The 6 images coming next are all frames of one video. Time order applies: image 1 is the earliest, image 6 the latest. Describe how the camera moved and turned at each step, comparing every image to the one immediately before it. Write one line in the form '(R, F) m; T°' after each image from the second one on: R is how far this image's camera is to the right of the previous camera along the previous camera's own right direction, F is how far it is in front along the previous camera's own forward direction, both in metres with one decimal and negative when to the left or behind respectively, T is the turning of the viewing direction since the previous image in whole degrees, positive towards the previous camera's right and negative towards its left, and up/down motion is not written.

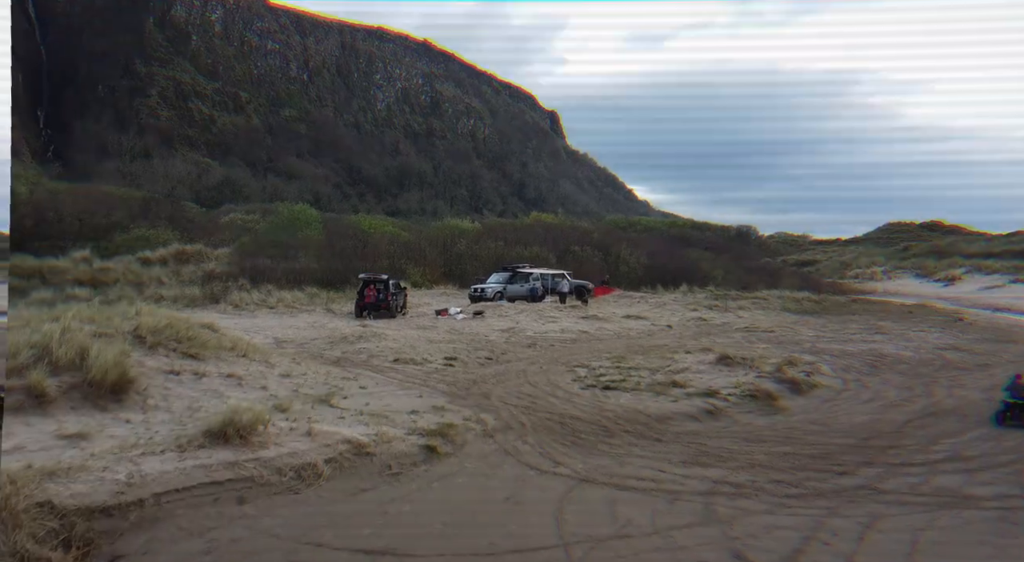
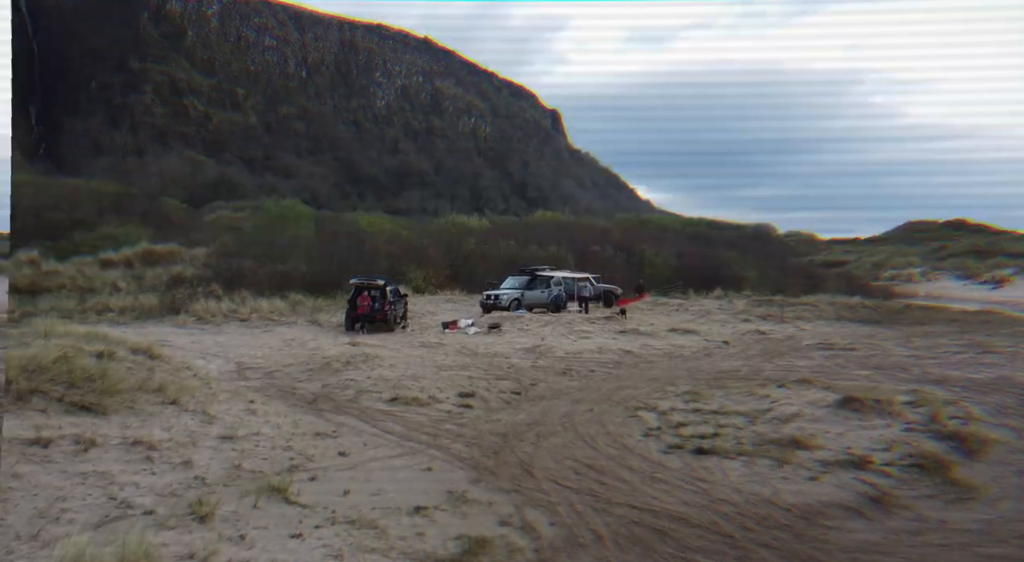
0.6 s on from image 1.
(-0.7, +4.2) m; 0°
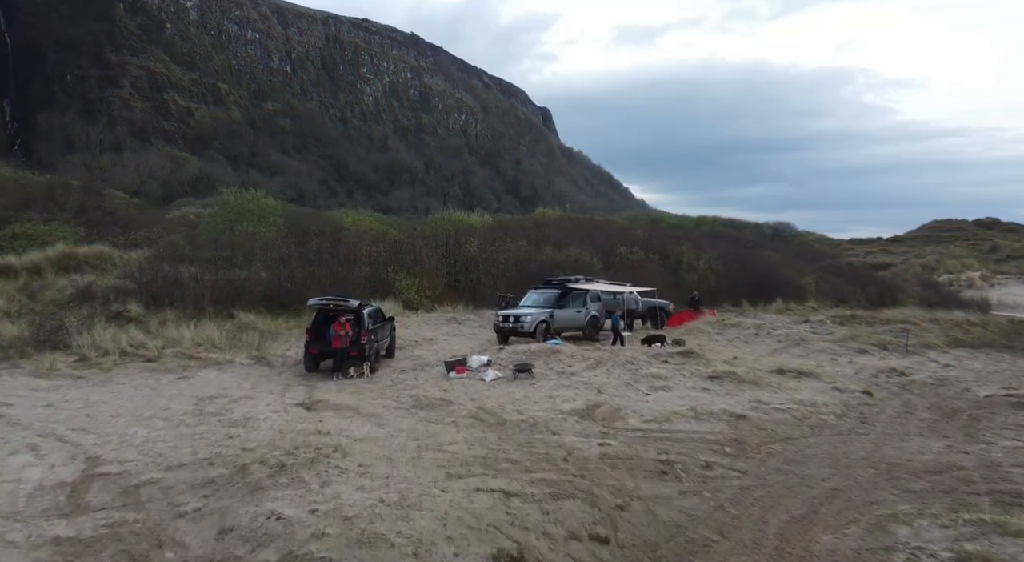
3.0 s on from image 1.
(-0.9, +6.5) m; +1°
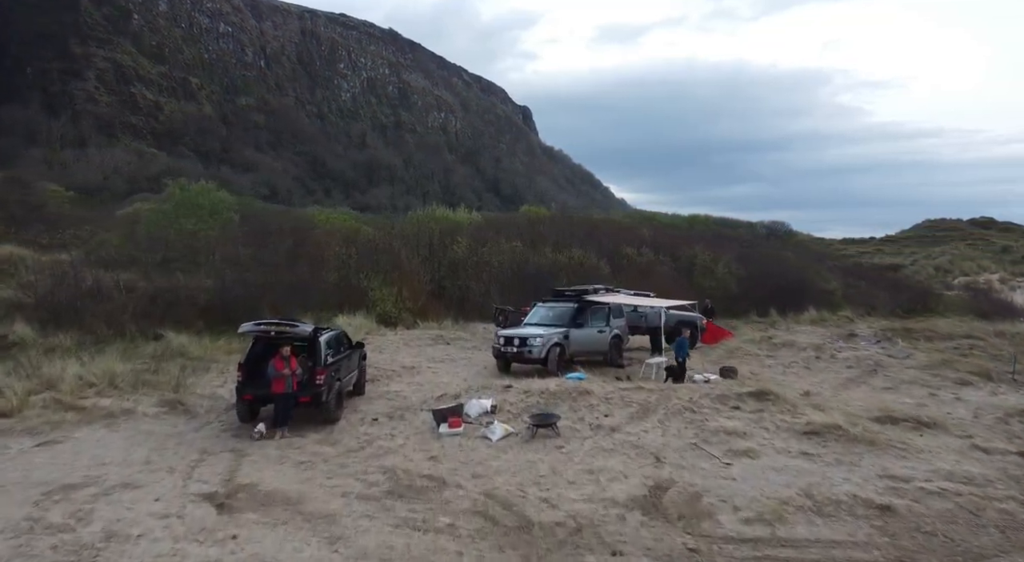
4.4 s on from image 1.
(-0.5, +4.0) m; +2°
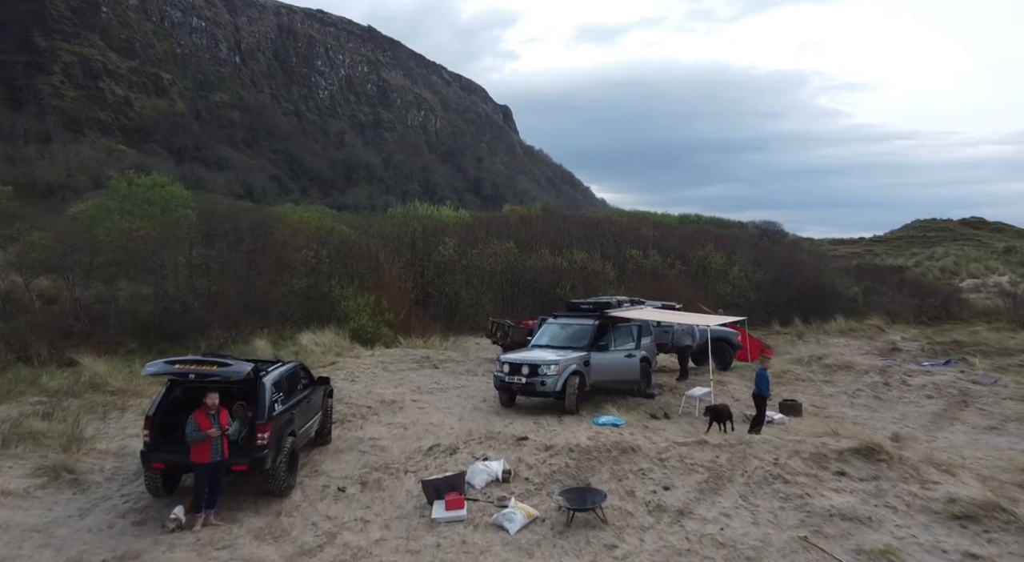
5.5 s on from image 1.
(-0.5, +3.0) m; +2°
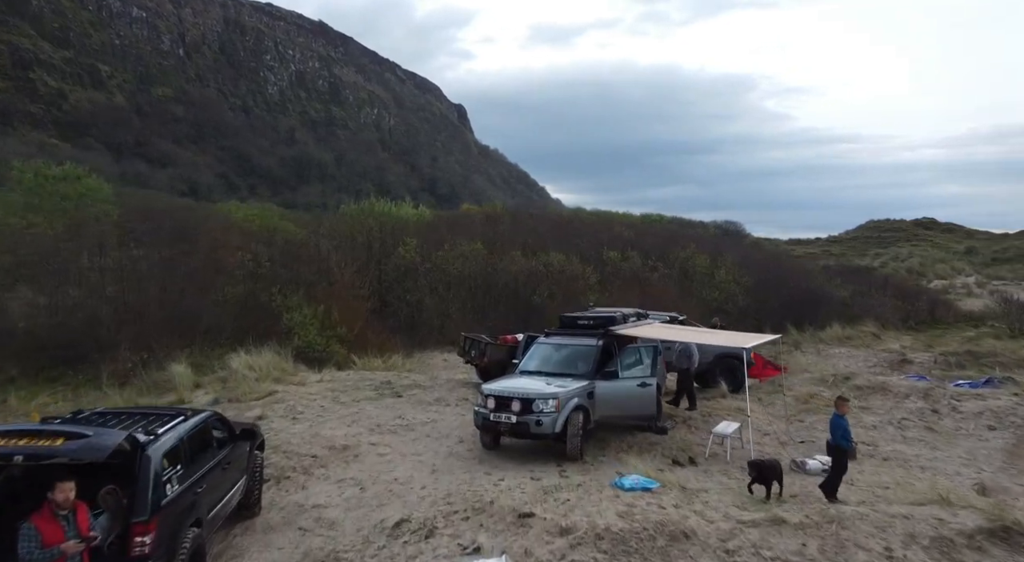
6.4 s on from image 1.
(-0.4, +2.4) m; +4°
